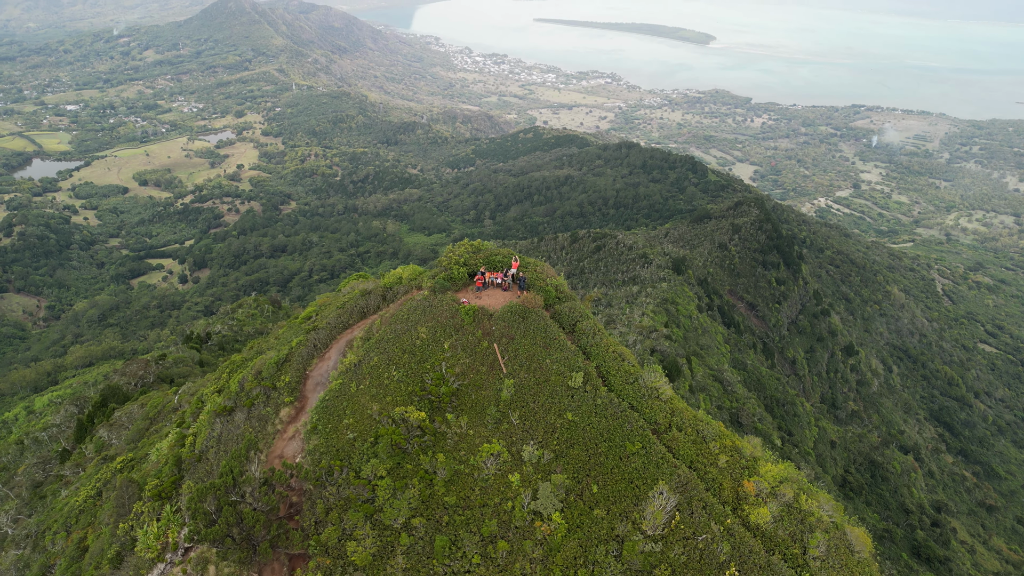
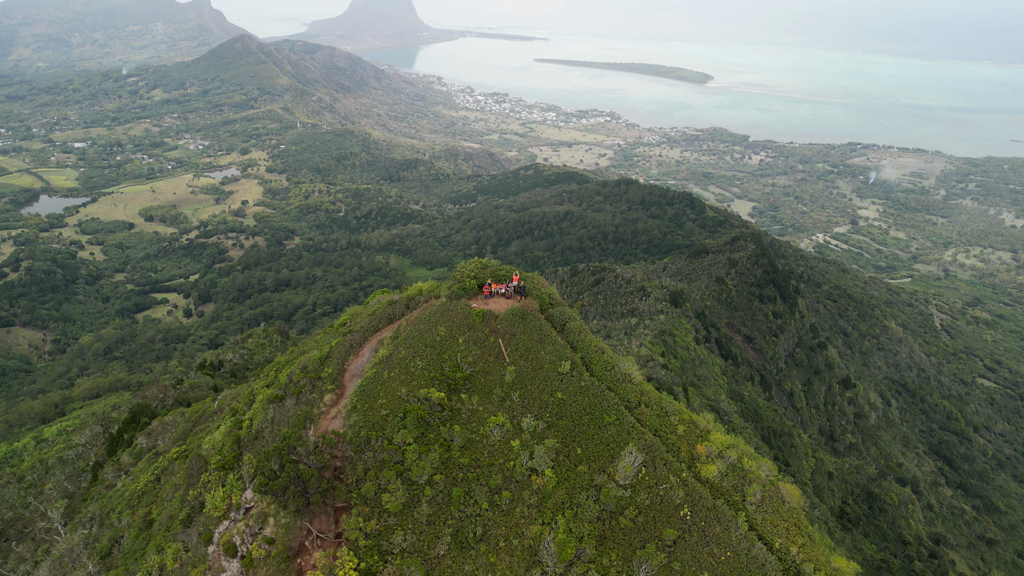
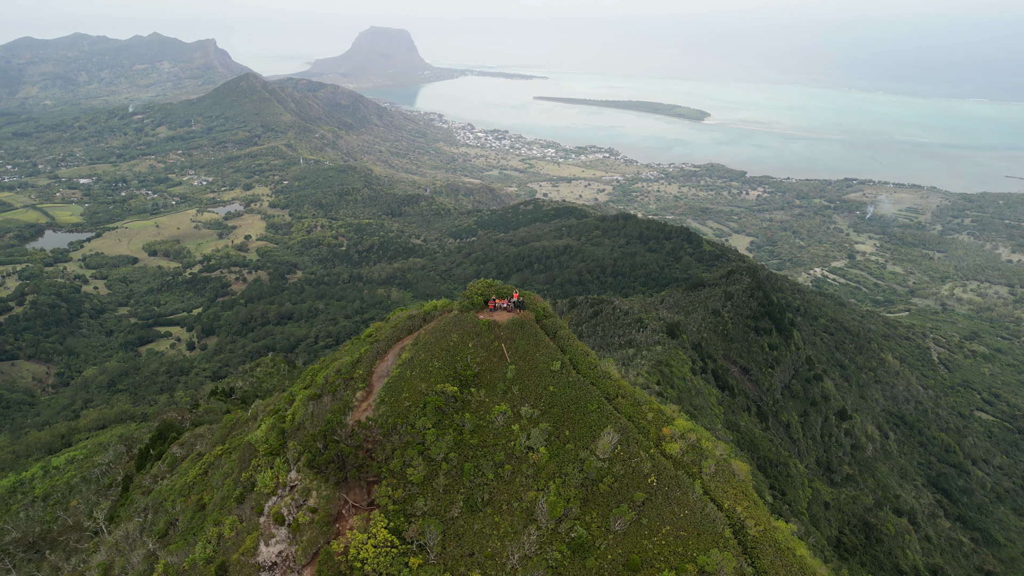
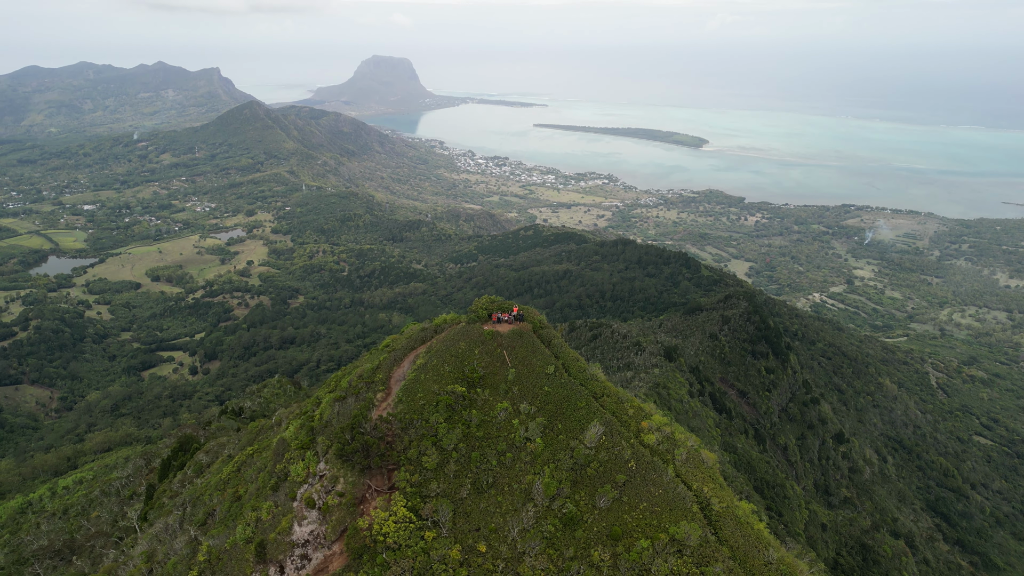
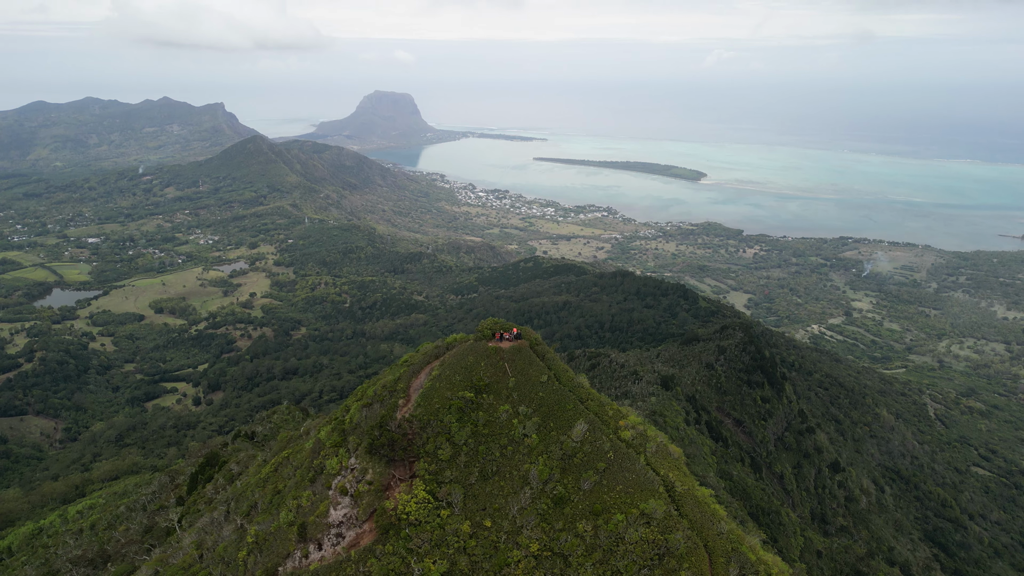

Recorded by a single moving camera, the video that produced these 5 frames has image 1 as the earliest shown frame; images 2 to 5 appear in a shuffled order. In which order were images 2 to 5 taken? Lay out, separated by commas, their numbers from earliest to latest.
2, 3, 4, 5
